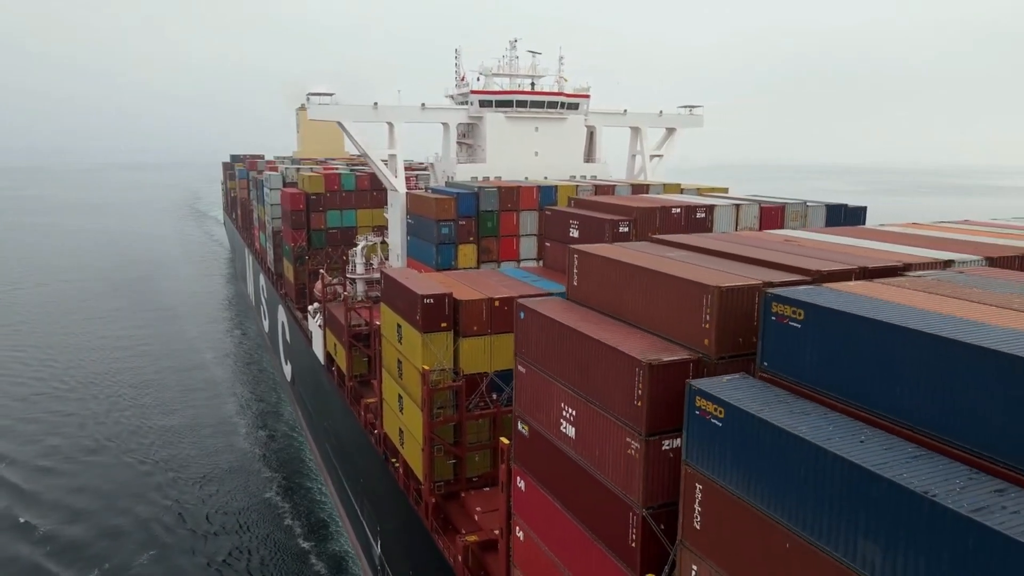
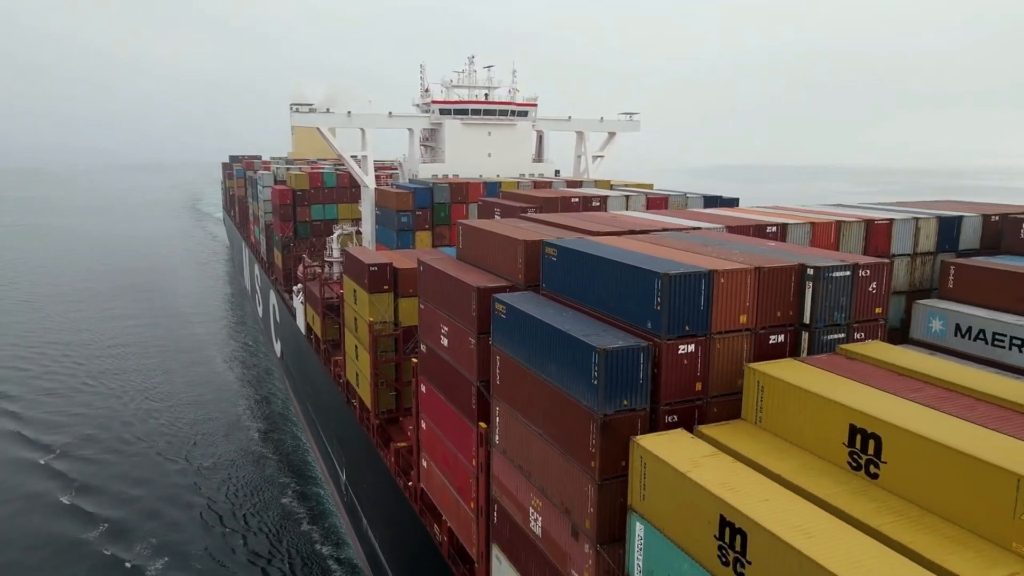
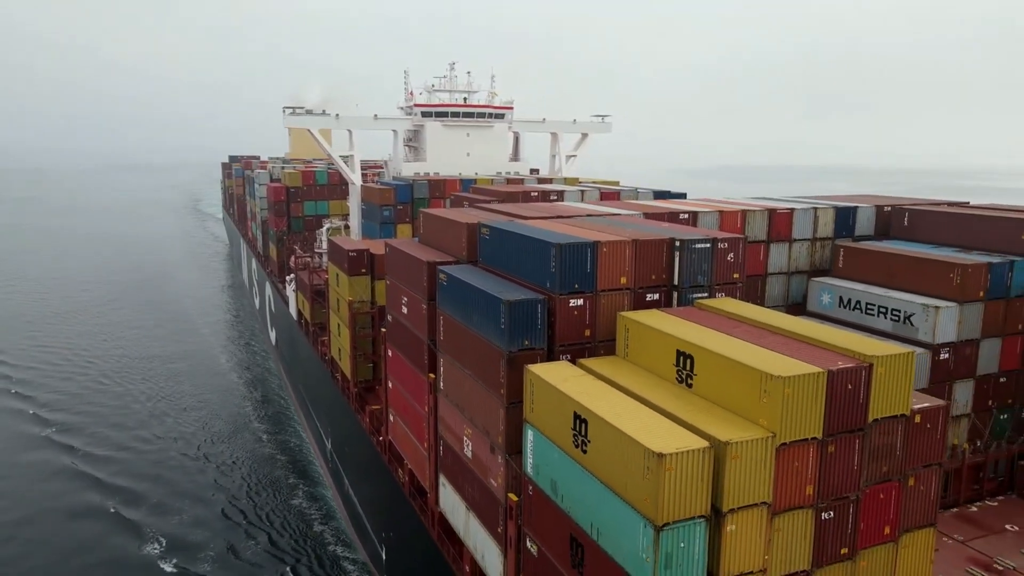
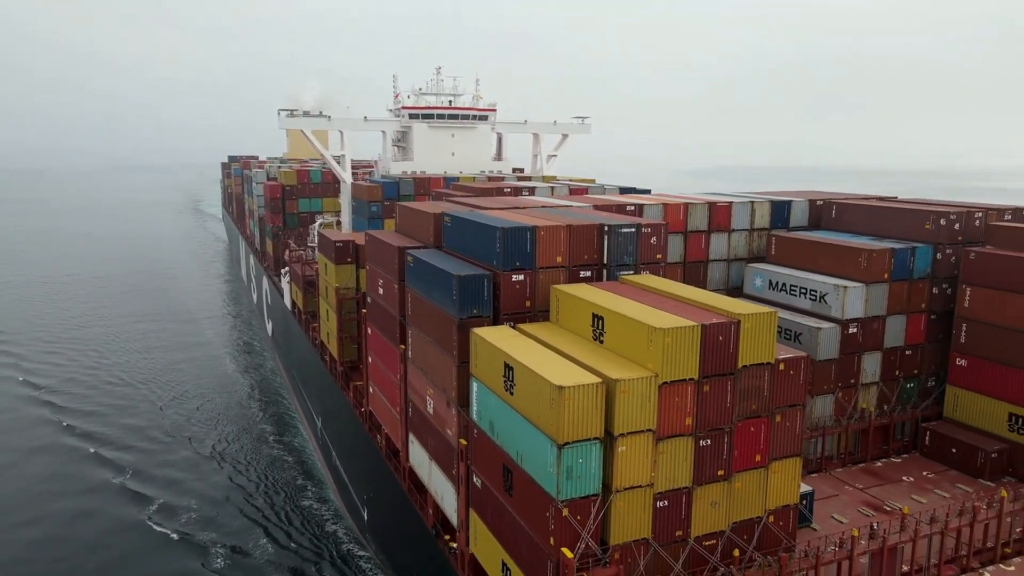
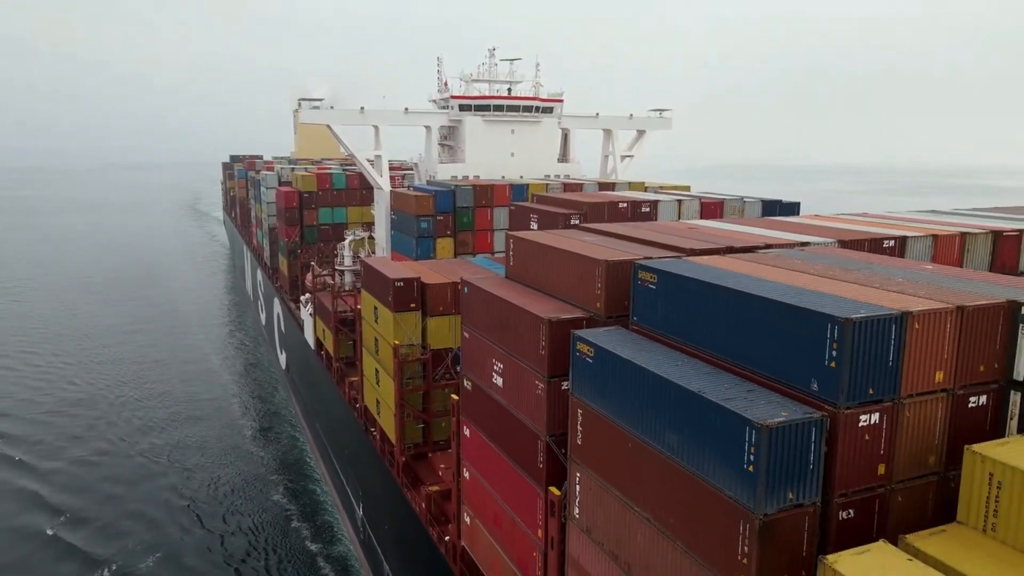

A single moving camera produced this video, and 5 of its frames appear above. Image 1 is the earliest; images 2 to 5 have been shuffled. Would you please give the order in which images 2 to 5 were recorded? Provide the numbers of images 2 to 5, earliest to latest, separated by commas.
5, 2, 3, 4
